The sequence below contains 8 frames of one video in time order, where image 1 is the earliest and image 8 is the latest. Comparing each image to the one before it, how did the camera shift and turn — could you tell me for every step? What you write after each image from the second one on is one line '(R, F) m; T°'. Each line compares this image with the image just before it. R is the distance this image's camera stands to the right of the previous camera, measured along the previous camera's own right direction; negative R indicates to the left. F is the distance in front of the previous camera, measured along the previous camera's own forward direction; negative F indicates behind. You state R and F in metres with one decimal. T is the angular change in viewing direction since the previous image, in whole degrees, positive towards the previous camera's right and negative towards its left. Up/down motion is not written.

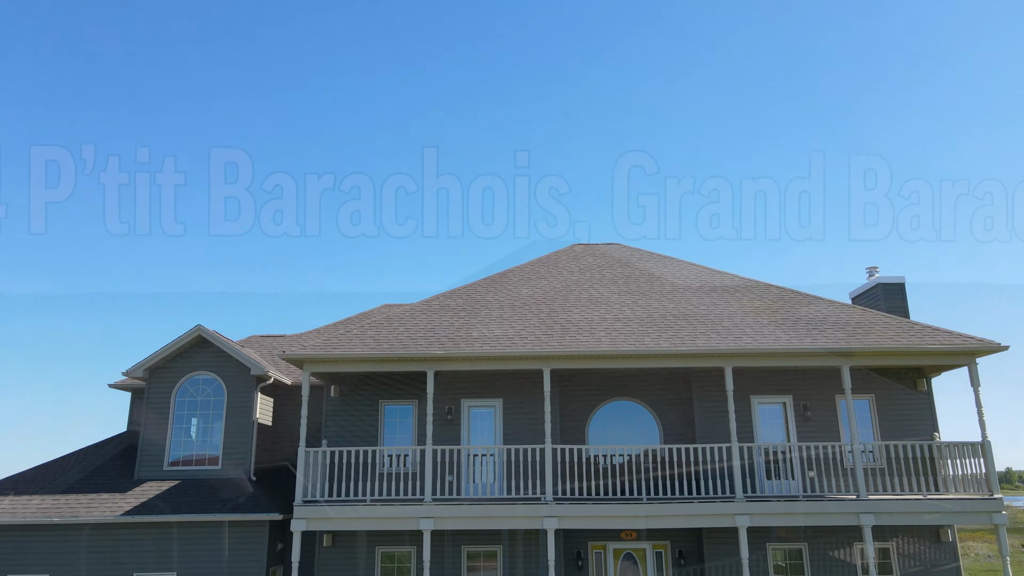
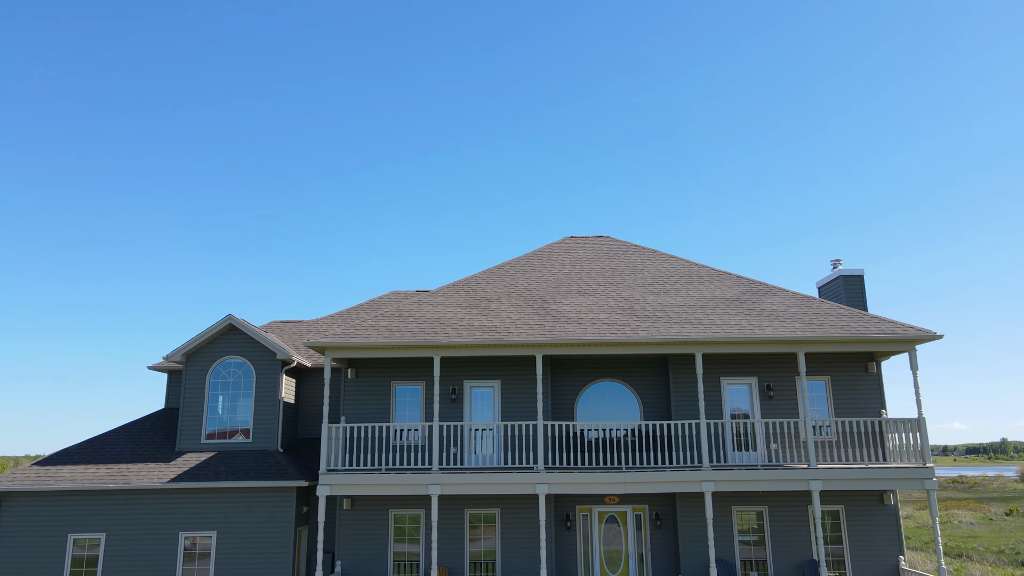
(+0.1, -1.5) m; 0°
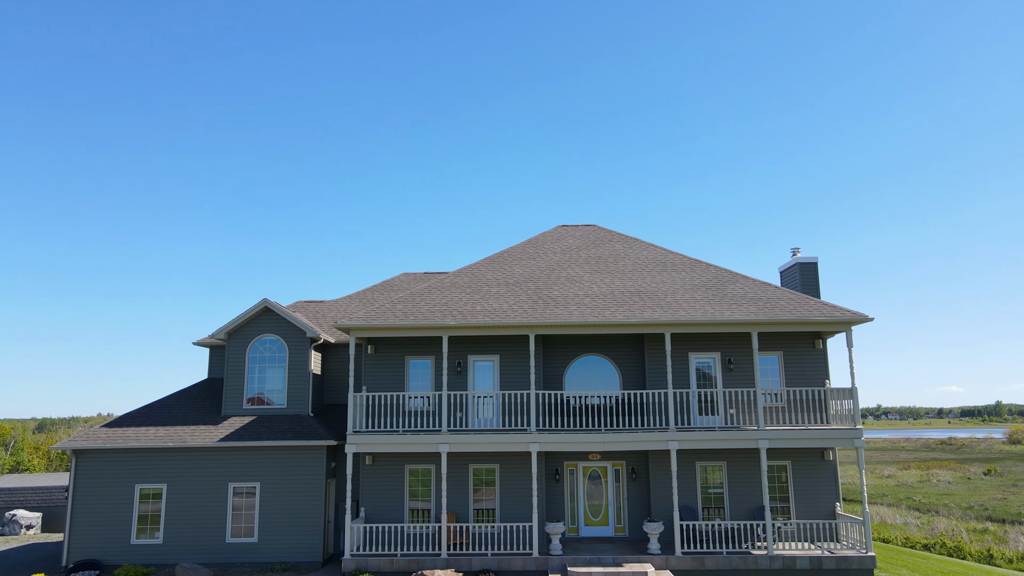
(+0.1, -2.1) m; 0°
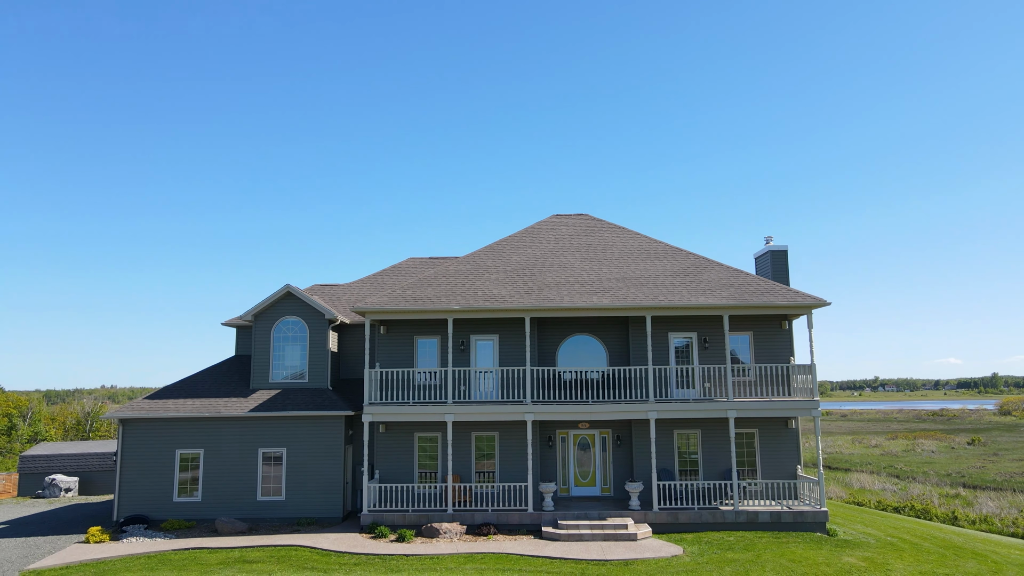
(+0.1, -1.7) m; 0°
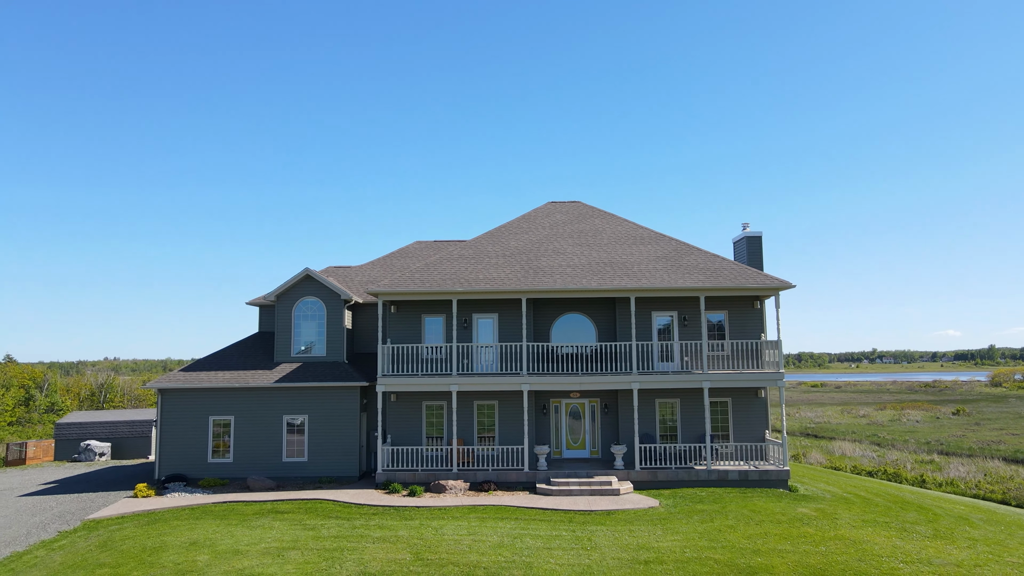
(+0.1, -1.8) m; 0°
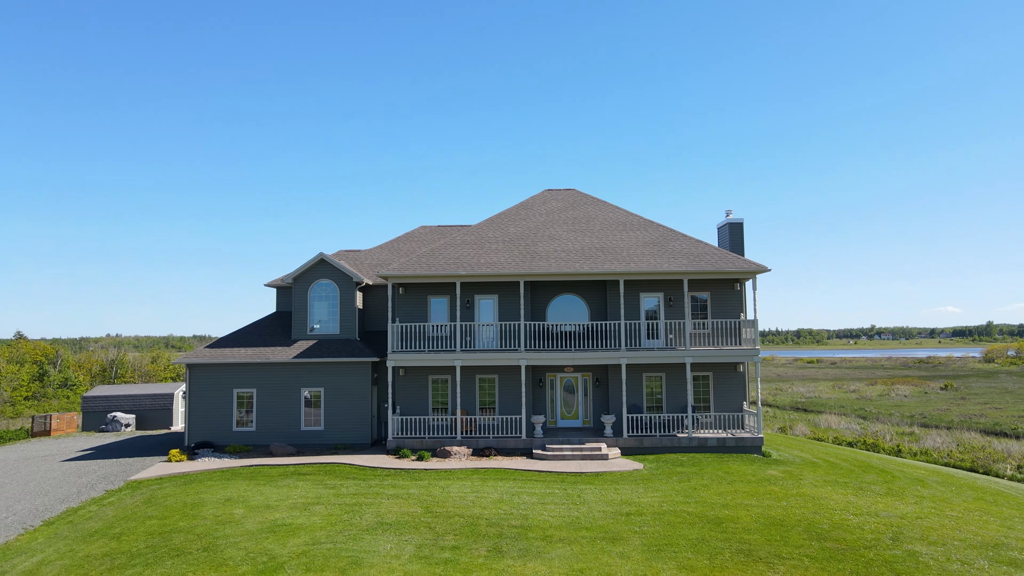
(0.0, -1.6) m; 0°
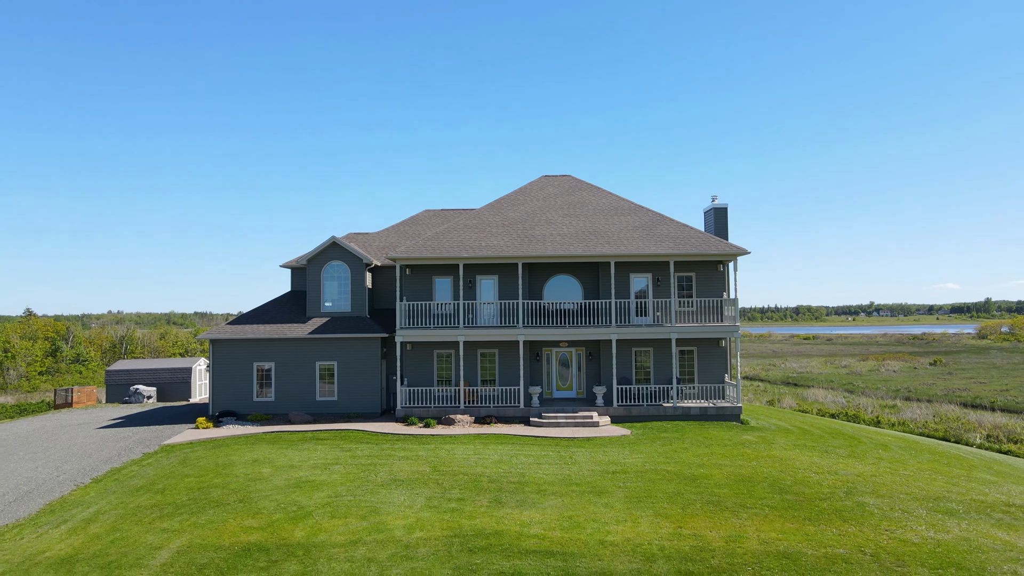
(0.0, -1.6) m; 0°
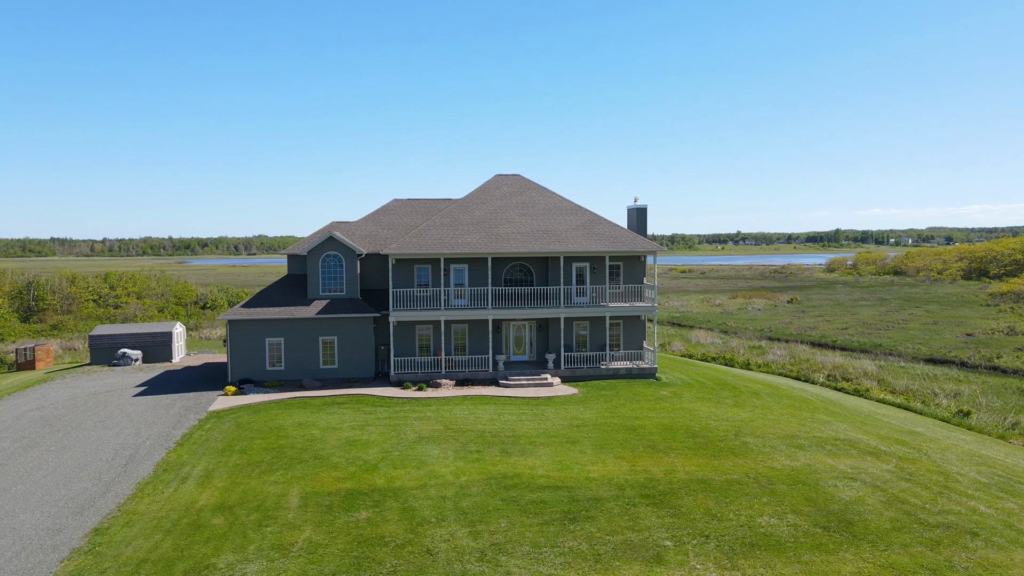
(-3.1, -5.1) m; +9°
